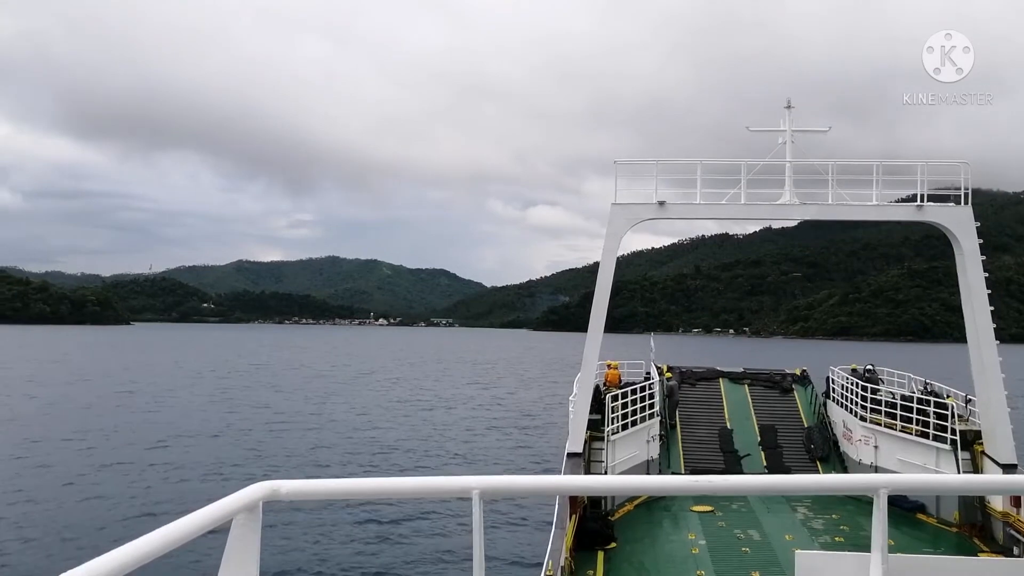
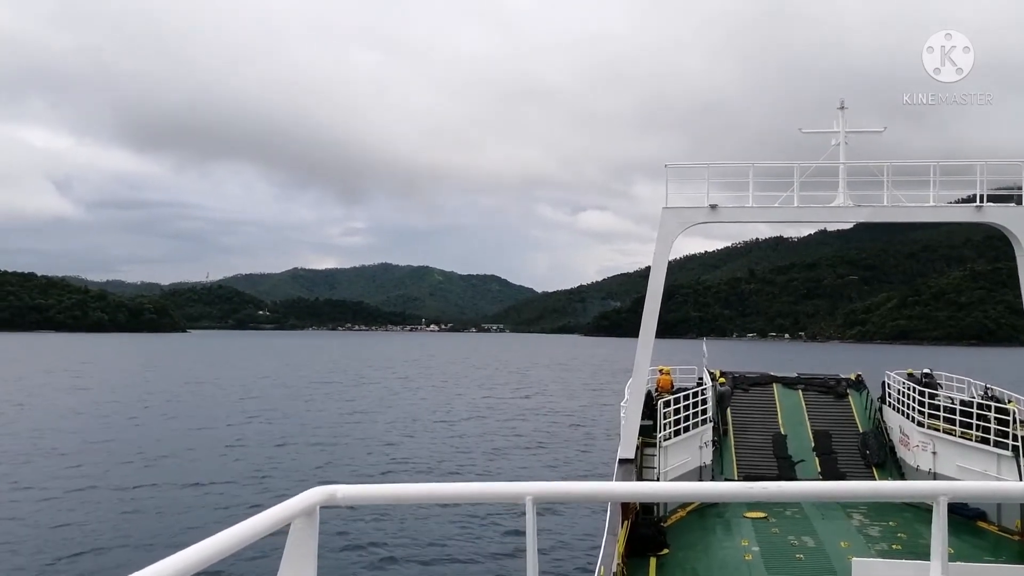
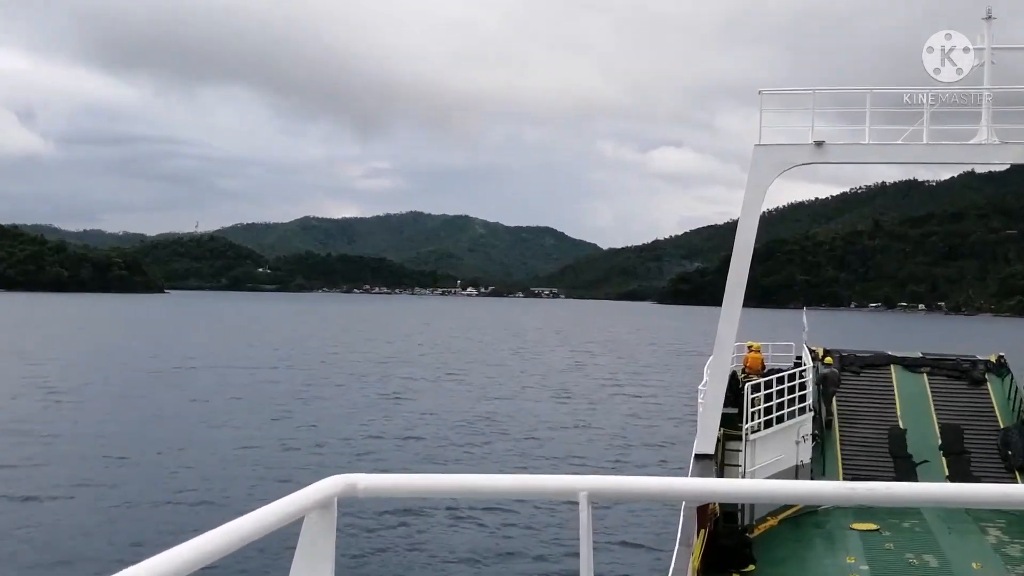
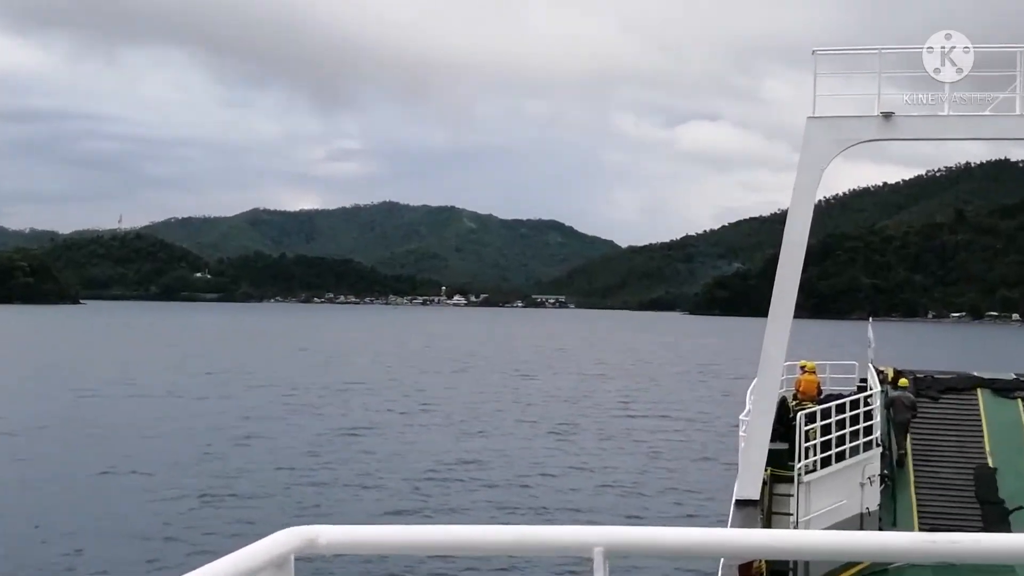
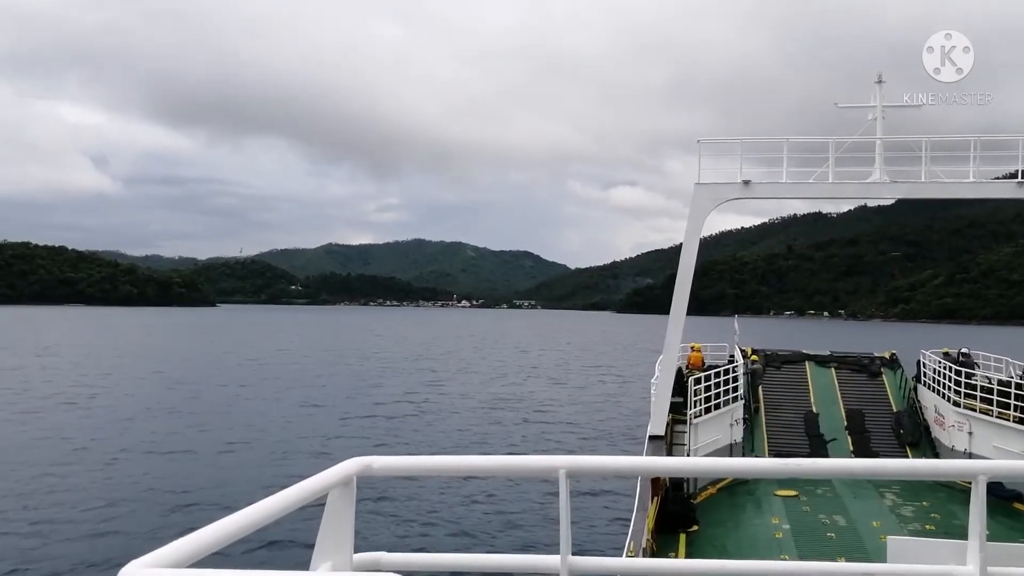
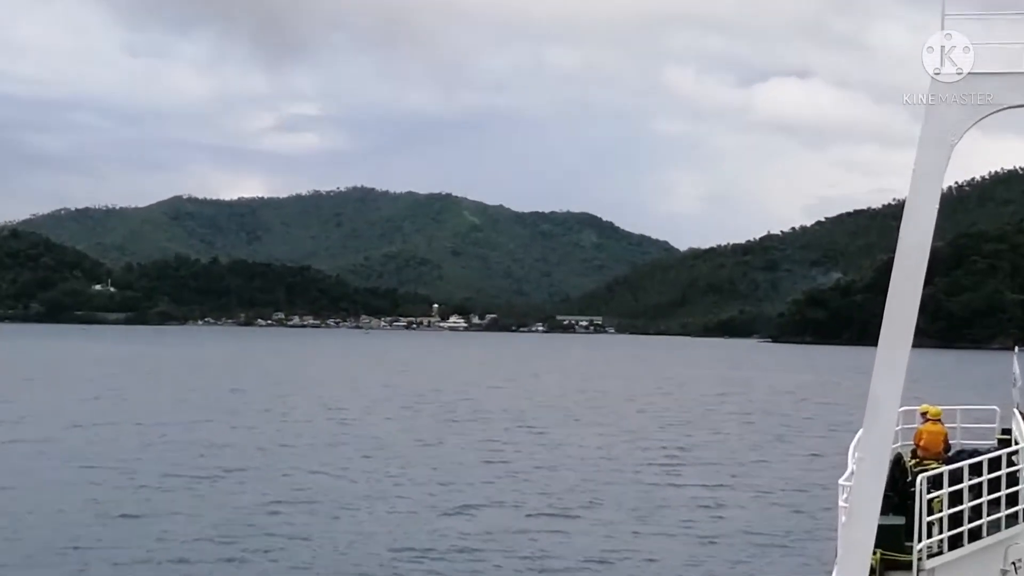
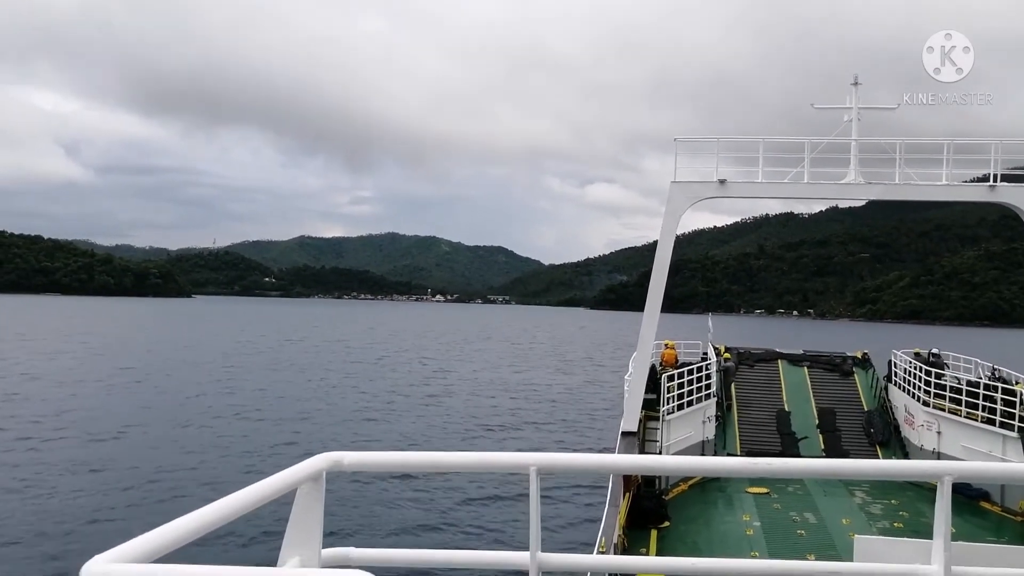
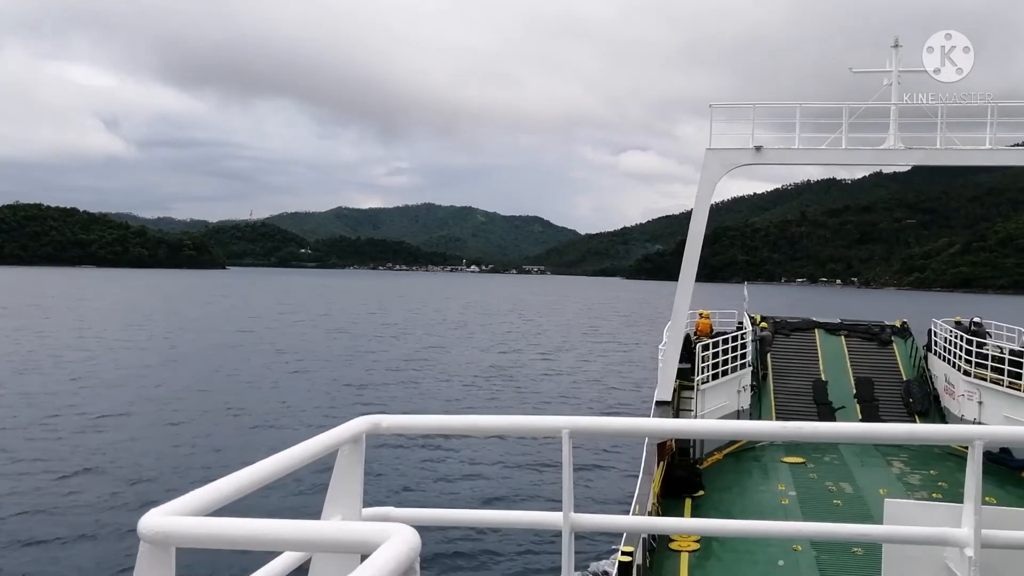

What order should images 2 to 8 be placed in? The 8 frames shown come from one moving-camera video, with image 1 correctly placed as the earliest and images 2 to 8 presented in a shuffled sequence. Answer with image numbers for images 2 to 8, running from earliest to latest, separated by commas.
2, 7, 5, 8, 3, 4, 6
